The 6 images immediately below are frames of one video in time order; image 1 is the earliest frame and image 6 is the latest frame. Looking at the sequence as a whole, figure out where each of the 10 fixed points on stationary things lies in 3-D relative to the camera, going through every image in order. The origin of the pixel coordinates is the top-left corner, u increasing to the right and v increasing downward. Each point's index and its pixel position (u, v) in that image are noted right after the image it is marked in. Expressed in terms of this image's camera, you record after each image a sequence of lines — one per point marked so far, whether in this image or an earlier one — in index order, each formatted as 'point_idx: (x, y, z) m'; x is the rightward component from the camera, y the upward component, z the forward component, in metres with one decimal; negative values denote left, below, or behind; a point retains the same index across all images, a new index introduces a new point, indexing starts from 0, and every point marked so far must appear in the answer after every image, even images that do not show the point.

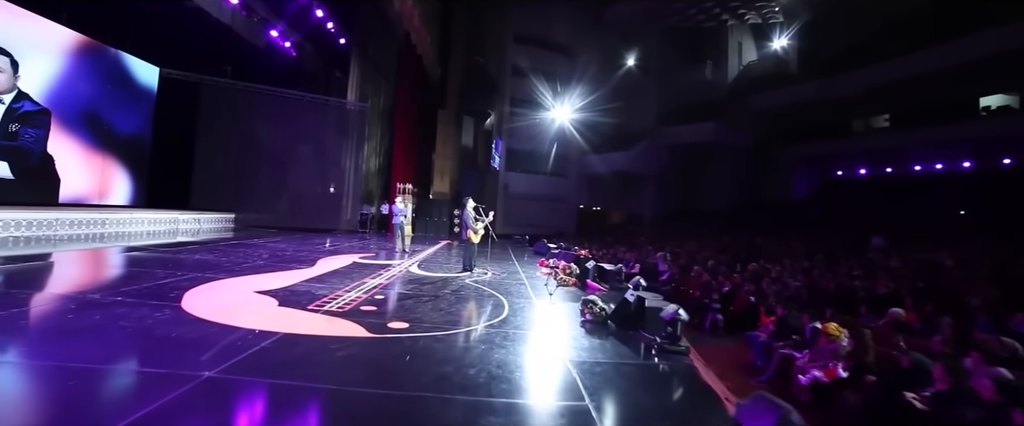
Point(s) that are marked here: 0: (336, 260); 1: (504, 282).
0: (-3.0, -0.8, +7.4) m
1: (-0.1, -1.0, +6.2) m
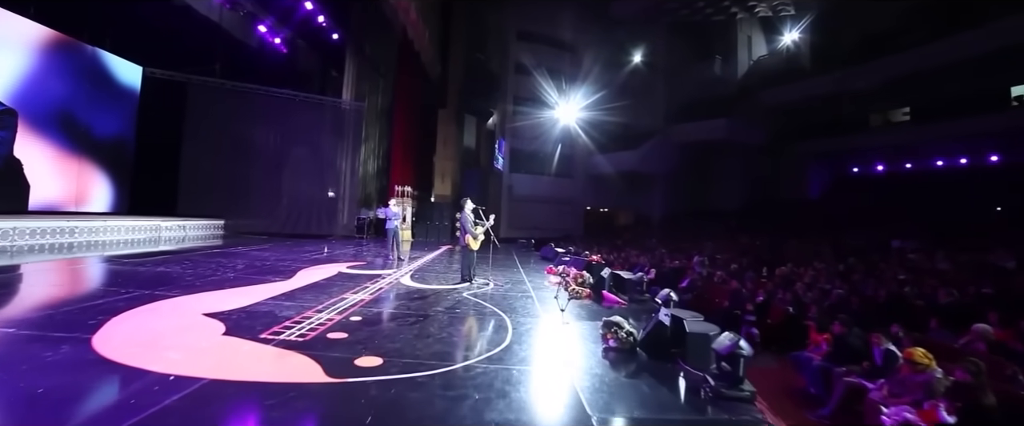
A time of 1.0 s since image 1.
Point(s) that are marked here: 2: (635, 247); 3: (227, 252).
0: (-2.9, -0.9, +6.6) m
1: (-0.1, -1.0, +5.4) m
2: (+3.2, -0.9, +11.7) m
3: (-5.2, -0.7, +8.1) m
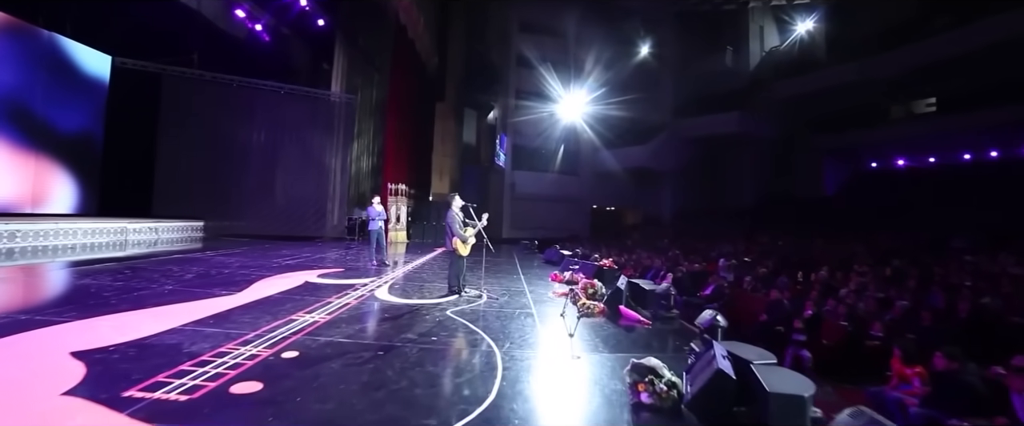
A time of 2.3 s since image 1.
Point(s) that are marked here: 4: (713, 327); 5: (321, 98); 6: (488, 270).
0: (-2.9, -0.9, +5.6) m
1: (-0.1, -1.0, +4.4) m
2: (+3.2, -0.8, +10.7) m
3: (-5.2, -0.7, +7.1) m
4: (+1.4, -0.8, +3.0) m
5: (-5.9, +3.5, +13.5) m
6: (-0.4, -1.0, +7.4) m
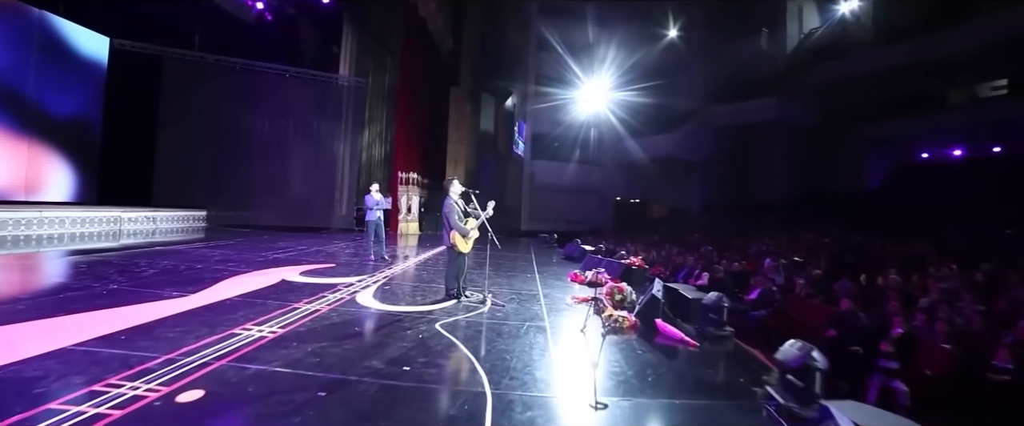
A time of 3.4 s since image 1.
0: (-2.8, -0.7, +4.9) m
1: (-0.1, -0.9, +3.5) m
2: (+3.5, -0.6, +9.6) m
3: (-5.0, -0.6, +6.4) m
4: (+1.4, -0.7, +2.0) m
5: (-5.4, +3.8, +12.8) m
6: (-0.2, -0.9, +6.6) m
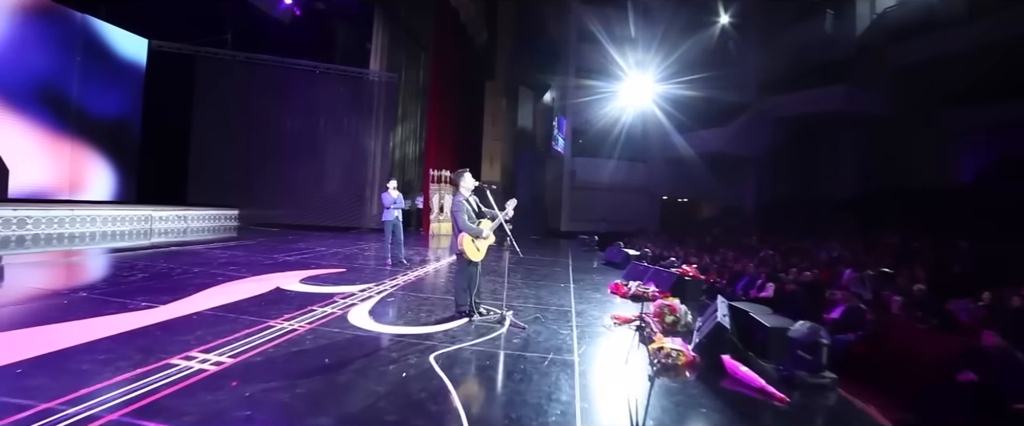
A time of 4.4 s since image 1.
0: (-2.6, -0.7, +4.3) m
1: (0.0, -0.9, +2.7) m
2: (+4.2, -0.6, +8.4) m
3: (-4.6, -0.5, +6.1) m
4: (+1.3, -0.7, +1.1) m
5: (-4.3, +3.8, +12.5) m
6: (+0.2, -0.9, +5.8) m
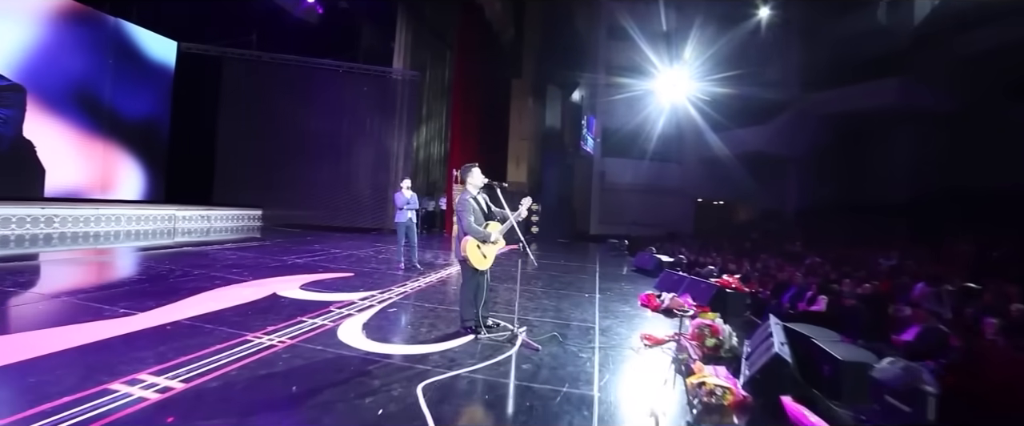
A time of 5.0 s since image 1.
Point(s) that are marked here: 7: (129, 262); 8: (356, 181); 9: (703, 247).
0: (-2.4, -0.7, +4.0) m
1: (+0.1, -0.9, +2.2) m
2: (+4.6, -0.7, +7.7) m
3: (-4.3, -0.5, +5.9) m
4: (+1.2, -0.7, +0.6) m
5: (-3.6, +3.8, +12.3) m
6: (+0.4, -0.9, +5.3) m
7: (-5.8, -0.7, +6.8) m
8: (-4.5, +0.9, +12.6) m
9: (+4.1, -0.7, +9.3) m
